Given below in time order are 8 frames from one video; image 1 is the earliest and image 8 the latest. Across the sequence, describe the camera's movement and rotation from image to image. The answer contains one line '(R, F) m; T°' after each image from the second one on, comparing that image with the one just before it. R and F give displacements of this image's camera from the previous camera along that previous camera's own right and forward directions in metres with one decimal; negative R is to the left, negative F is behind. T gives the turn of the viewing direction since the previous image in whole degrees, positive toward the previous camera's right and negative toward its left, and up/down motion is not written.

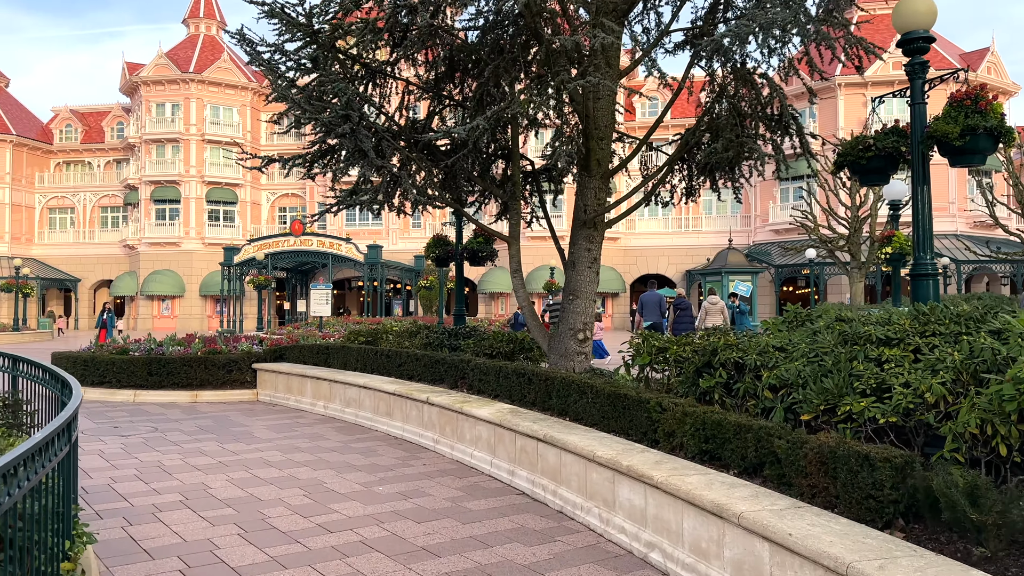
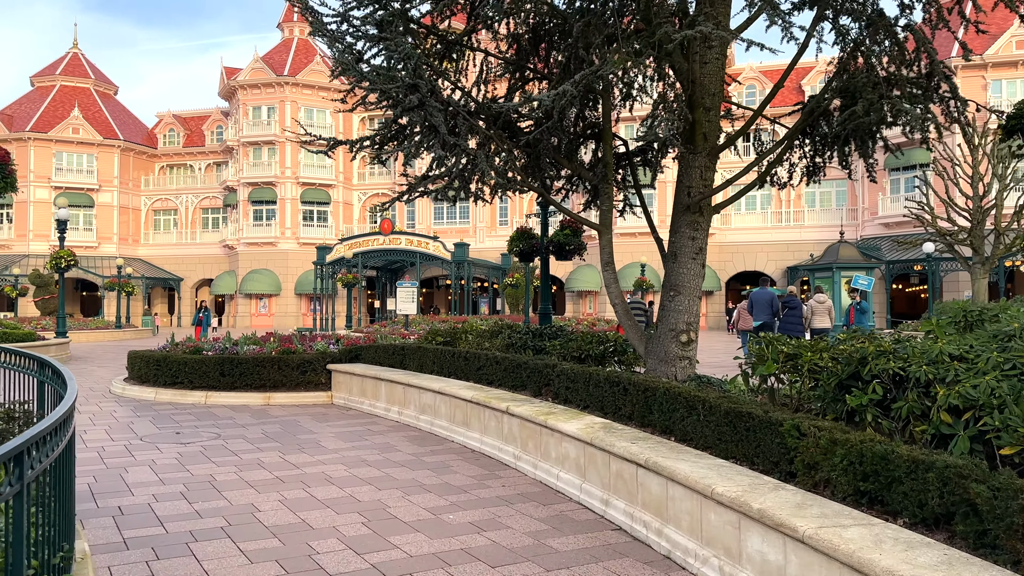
(0.0, +1.0) m; -6°
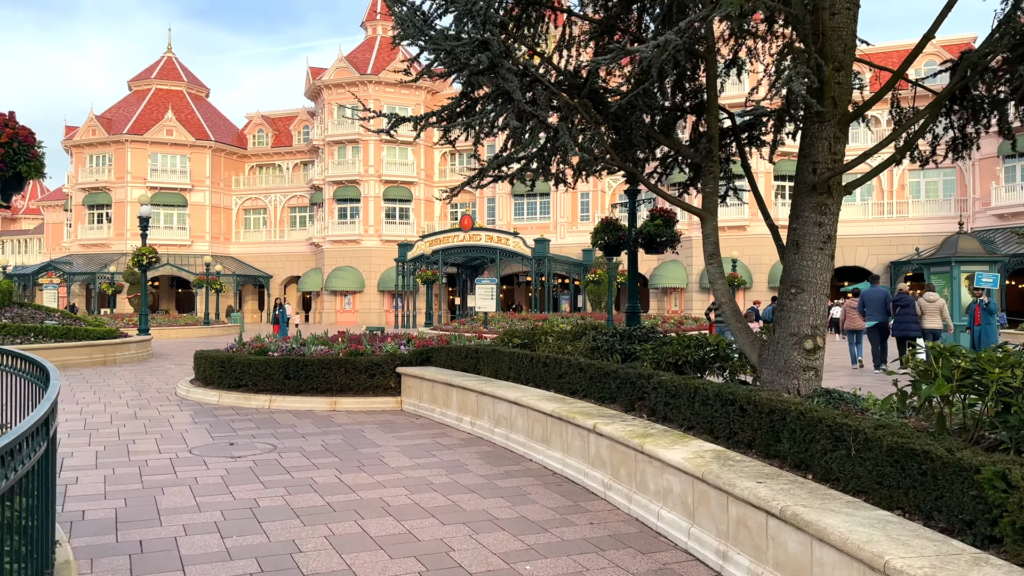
(-0.1, +1.0) m; -6°
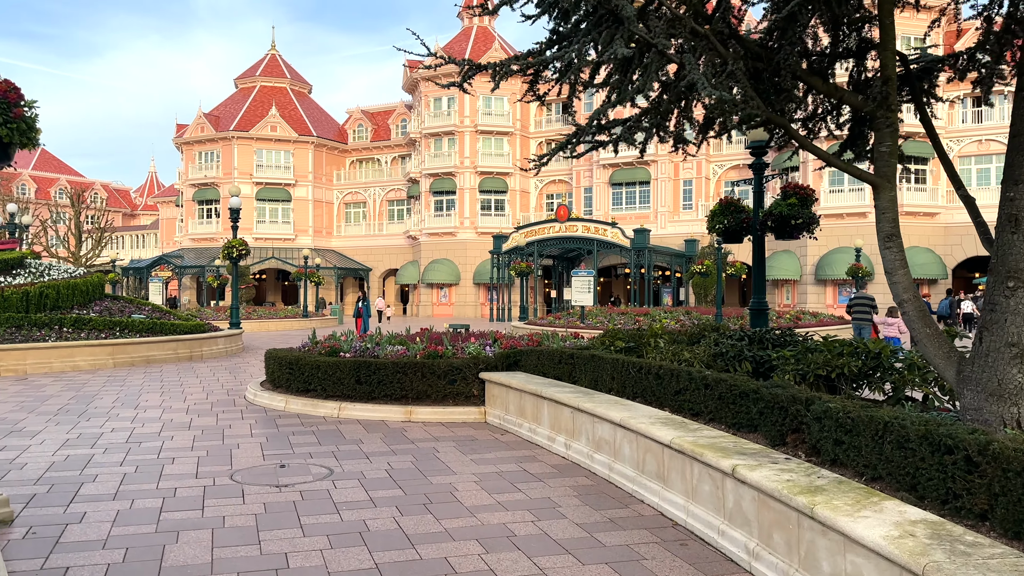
(-0.1, +1.5) m; -7°
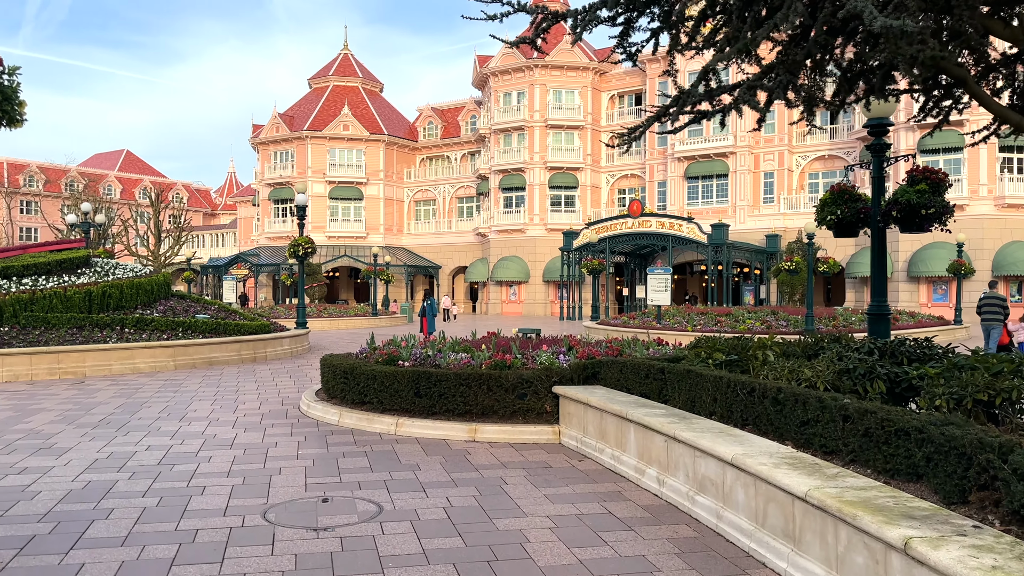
(-0.1, +1.0) m; -5°
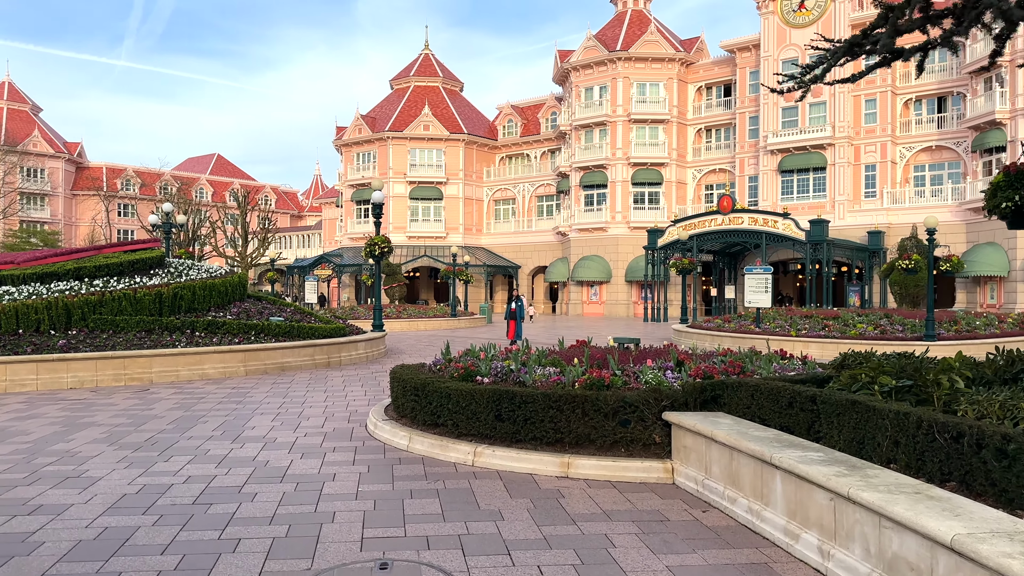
(-0.2, +1.3) m; -6°
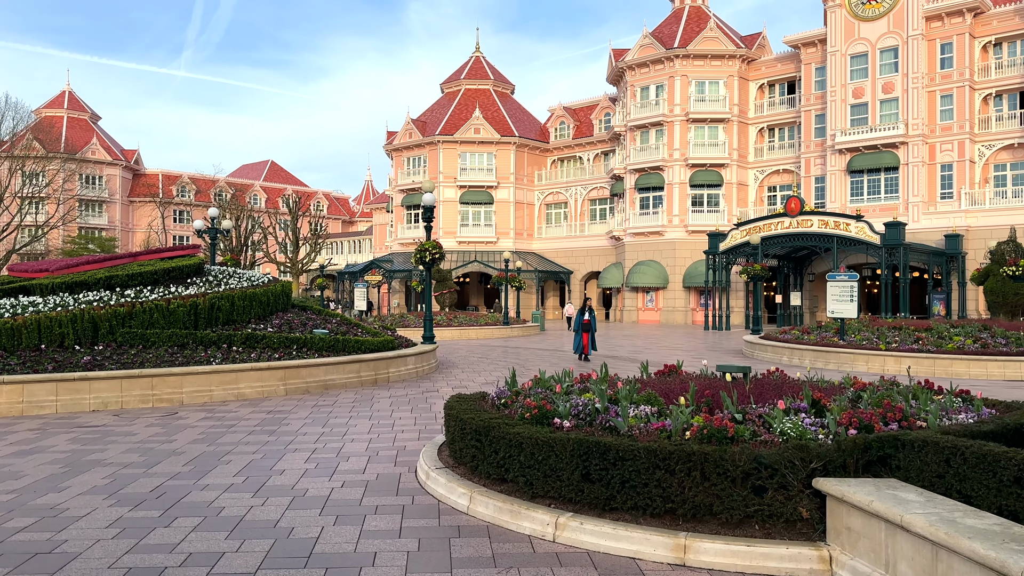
(-0.3, +1.5) m; -4°
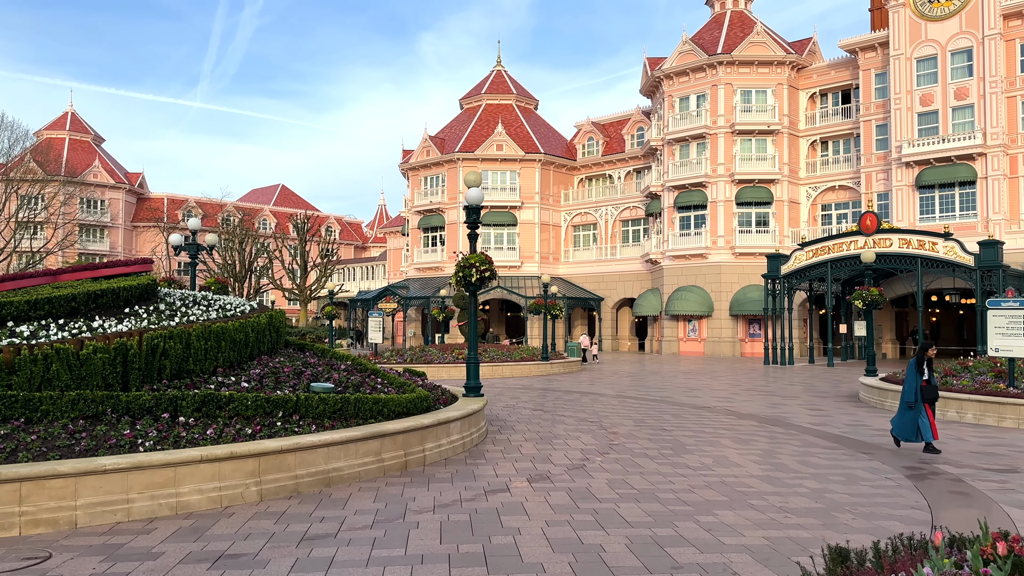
(-1.1, +5.0) m; -1°
